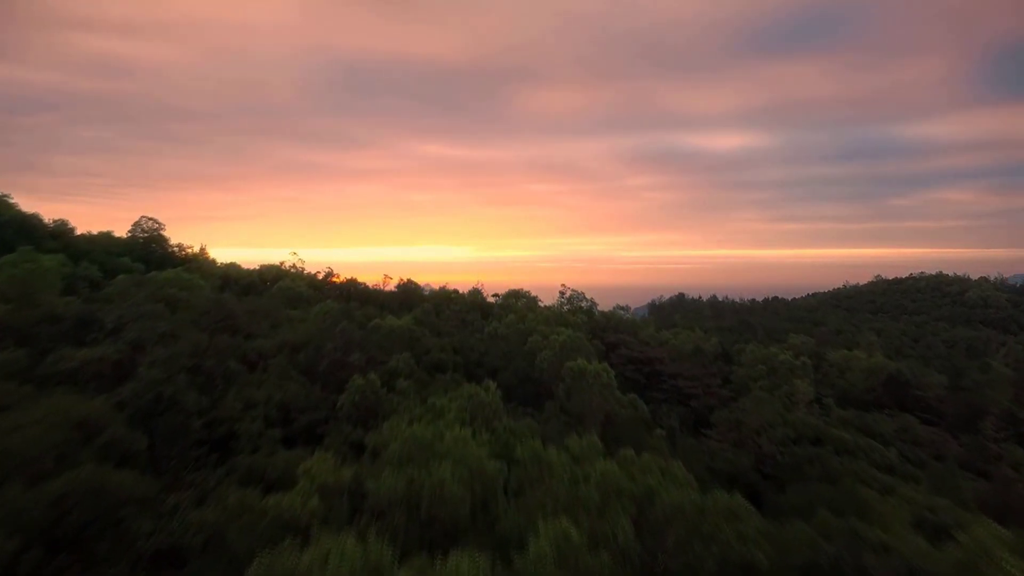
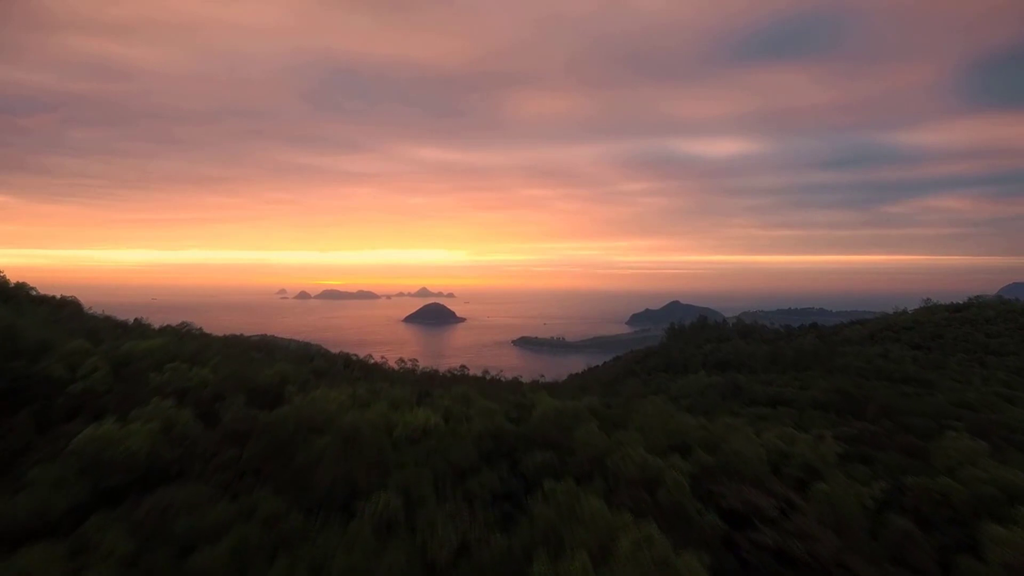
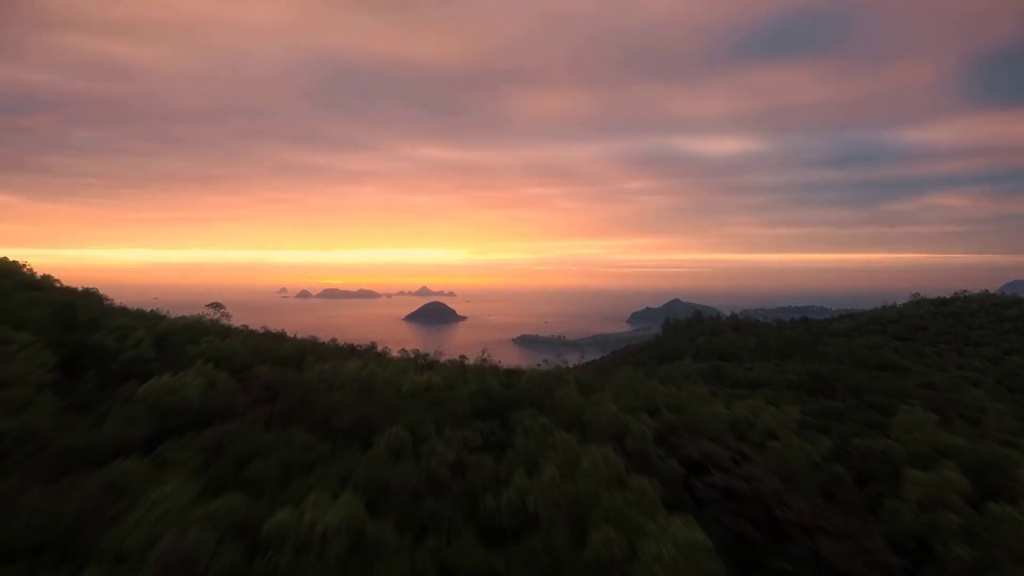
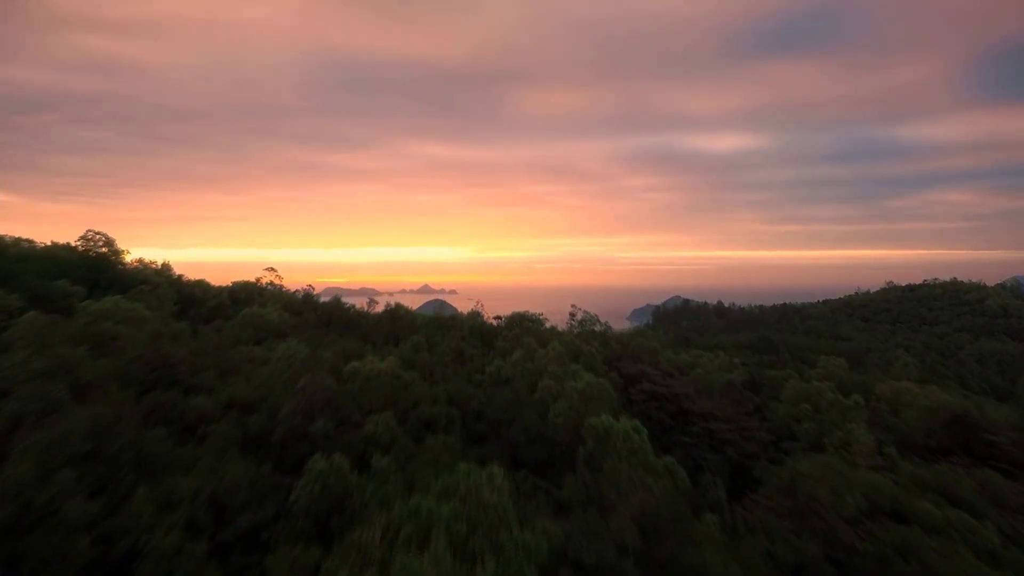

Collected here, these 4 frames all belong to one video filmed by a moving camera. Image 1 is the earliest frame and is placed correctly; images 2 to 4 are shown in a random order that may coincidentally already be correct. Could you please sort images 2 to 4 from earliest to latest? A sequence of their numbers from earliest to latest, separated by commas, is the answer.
4, 3, 2
